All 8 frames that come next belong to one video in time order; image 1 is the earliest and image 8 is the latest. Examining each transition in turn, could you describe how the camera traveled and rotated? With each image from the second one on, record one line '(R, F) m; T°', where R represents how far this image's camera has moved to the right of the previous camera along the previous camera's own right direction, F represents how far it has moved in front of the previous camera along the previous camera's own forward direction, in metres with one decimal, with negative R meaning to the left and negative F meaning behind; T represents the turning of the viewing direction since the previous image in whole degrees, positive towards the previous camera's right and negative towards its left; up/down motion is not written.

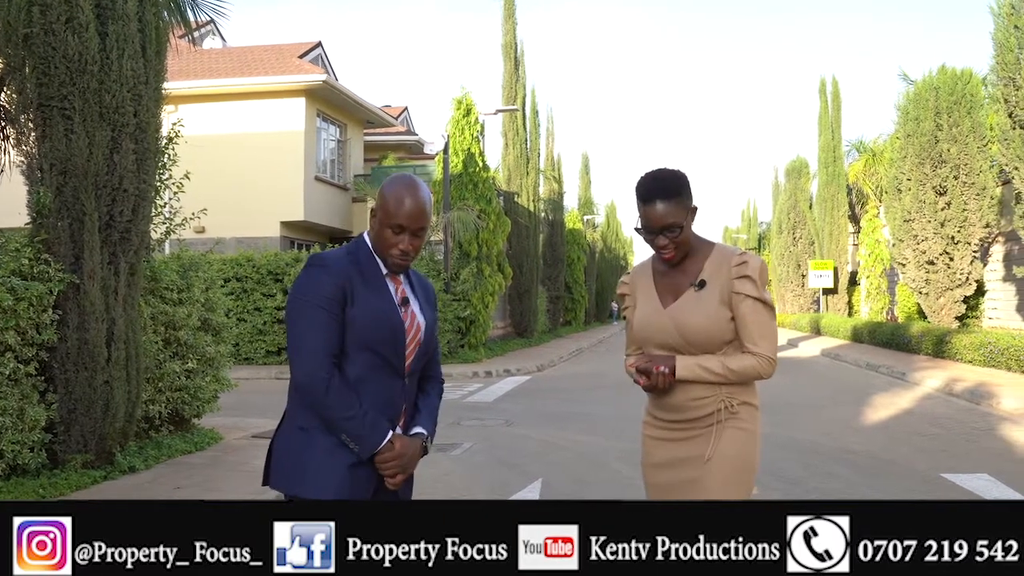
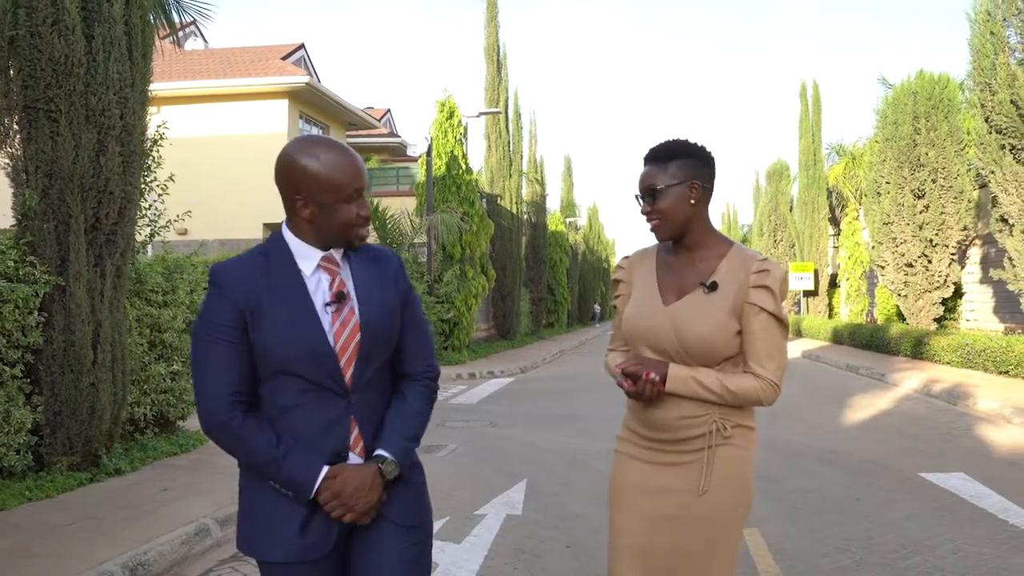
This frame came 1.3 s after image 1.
(0.0, -0.1) m; +1°
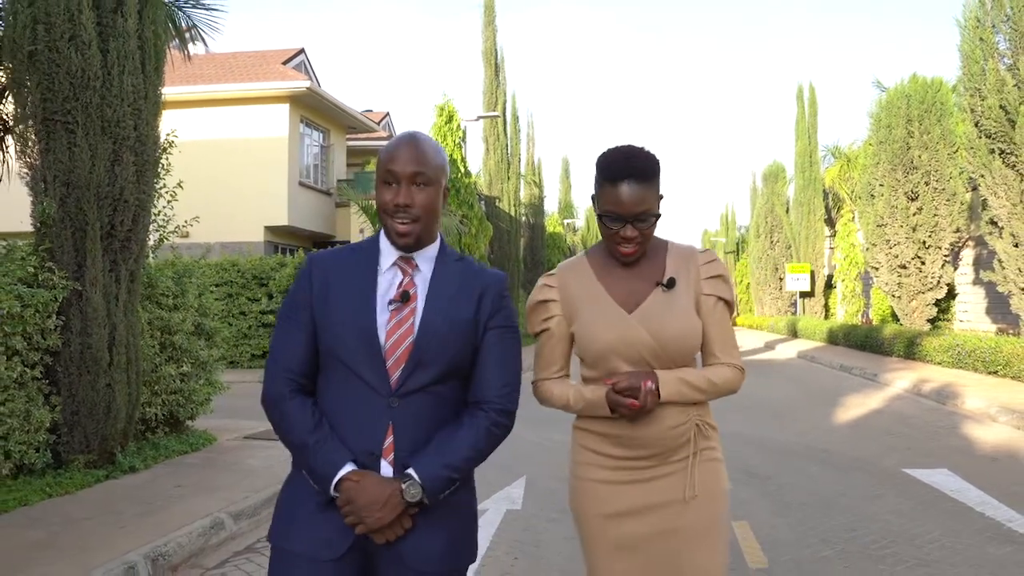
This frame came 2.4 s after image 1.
(0.0, -0.3) m; 0°
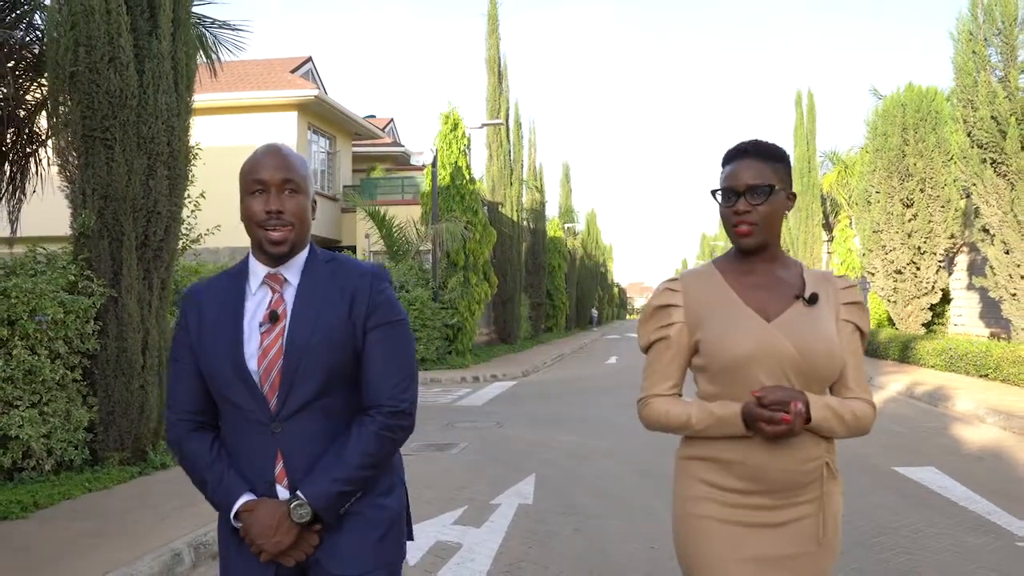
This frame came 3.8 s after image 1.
(-0.1, -0.4) m; 0°
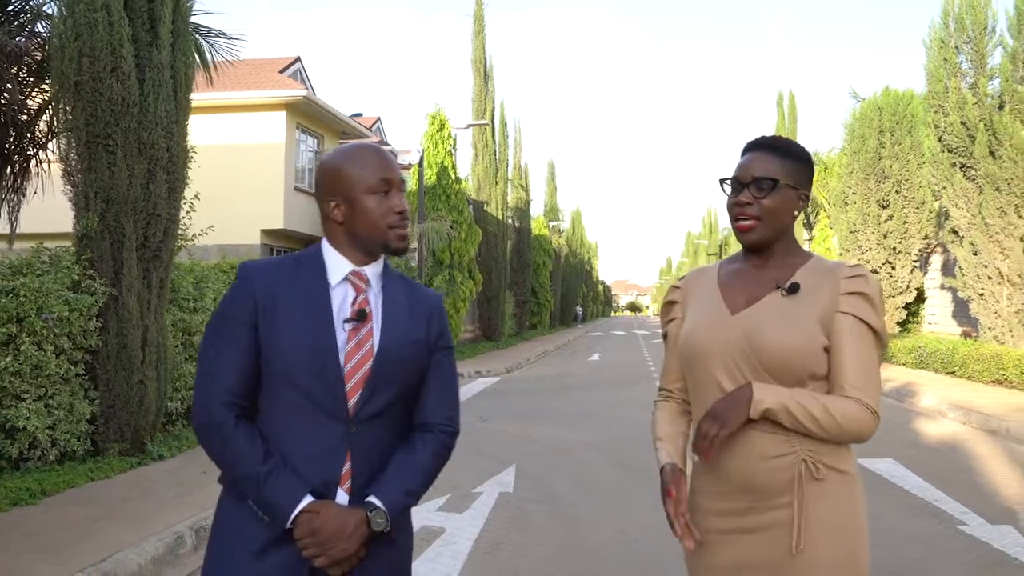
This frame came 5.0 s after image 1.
(0.0, -0.4) m; +1°
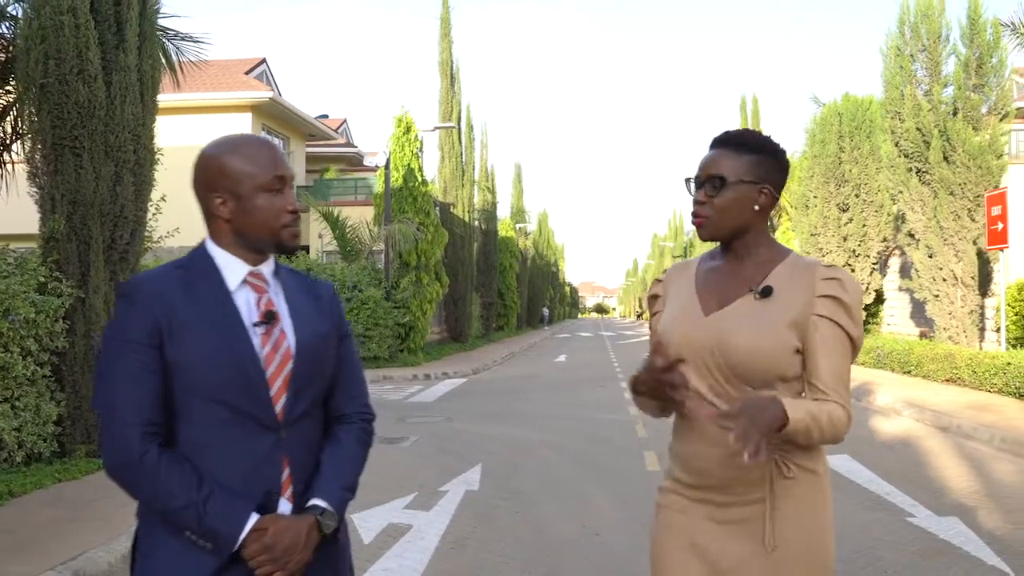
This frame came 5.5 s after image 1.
(0.0, -0.2) m; +2°
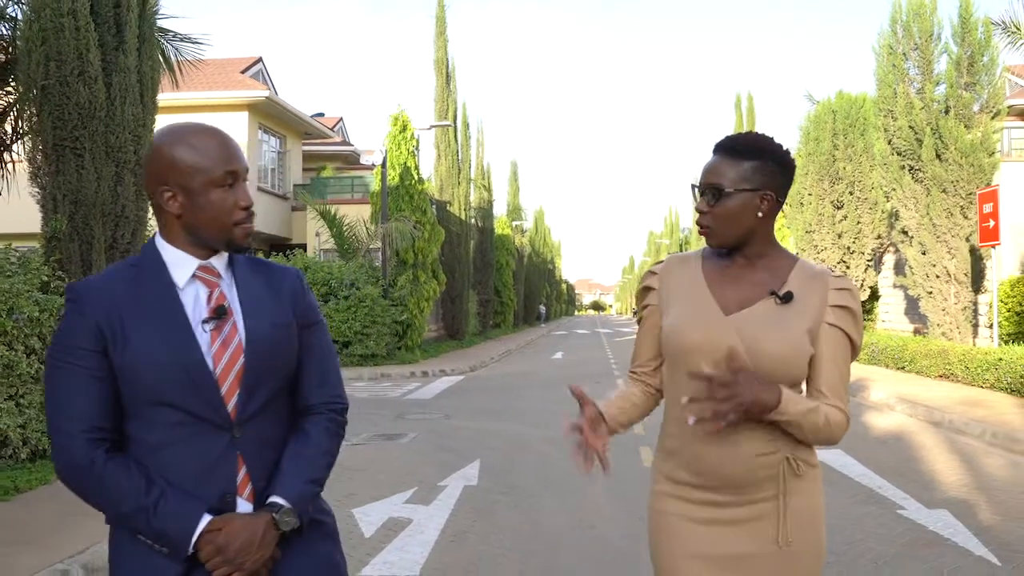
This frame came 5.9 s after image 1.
(0.0, -0.1) m; 0°
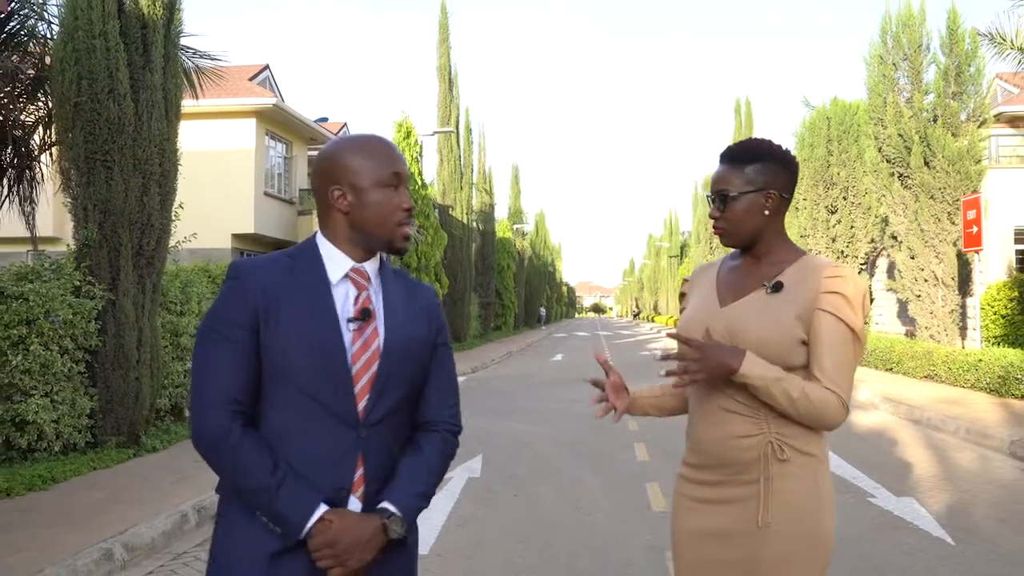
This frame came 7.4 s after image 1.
(0.0, -0.6) m; 0°
